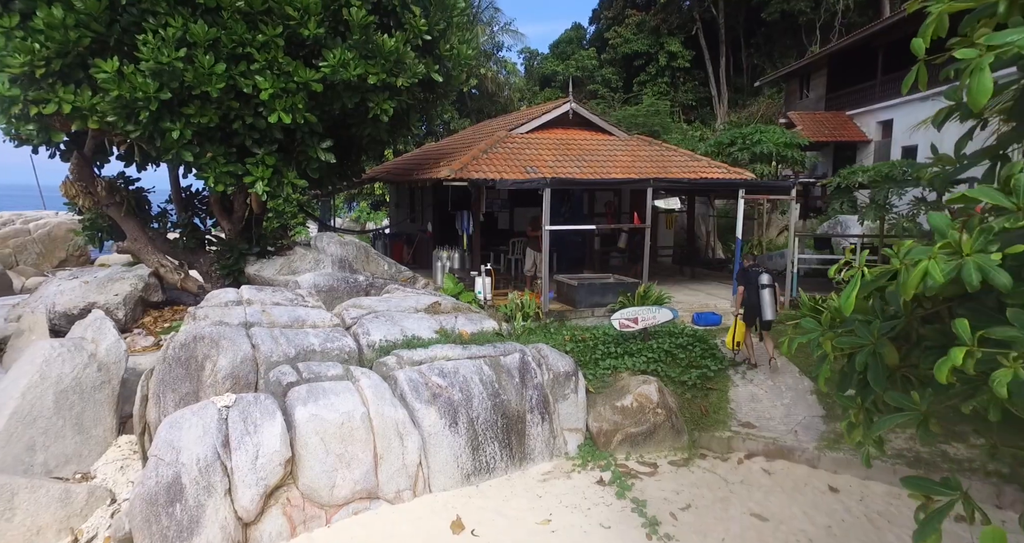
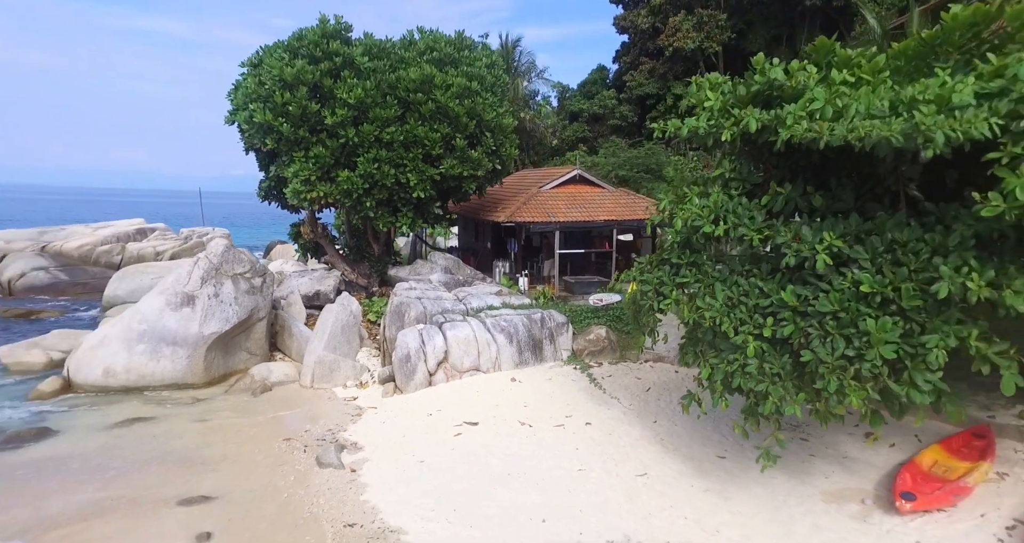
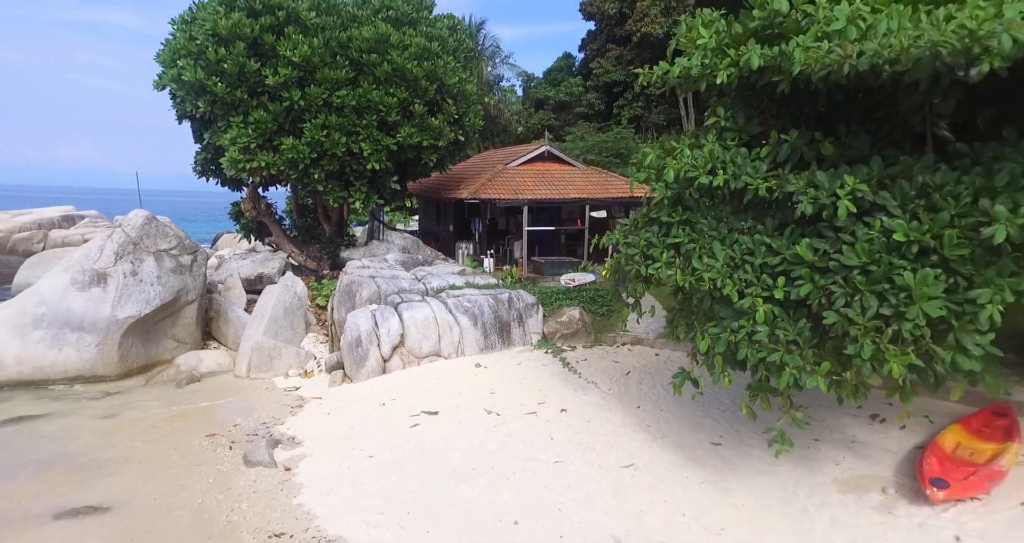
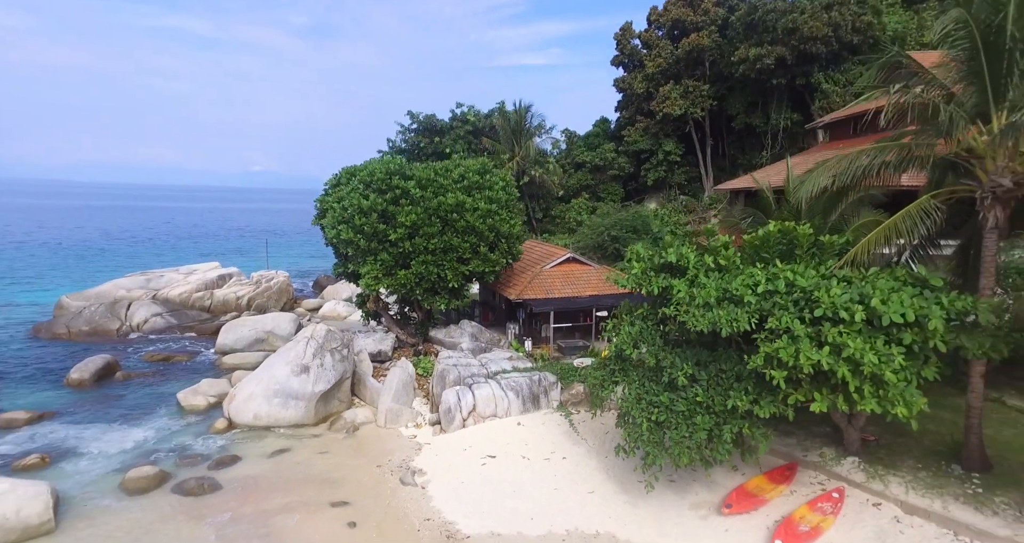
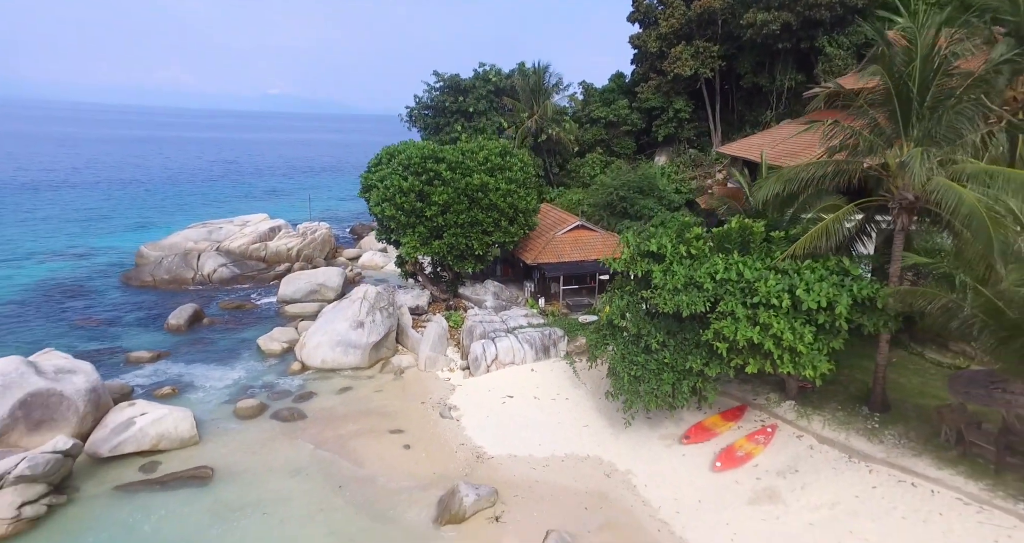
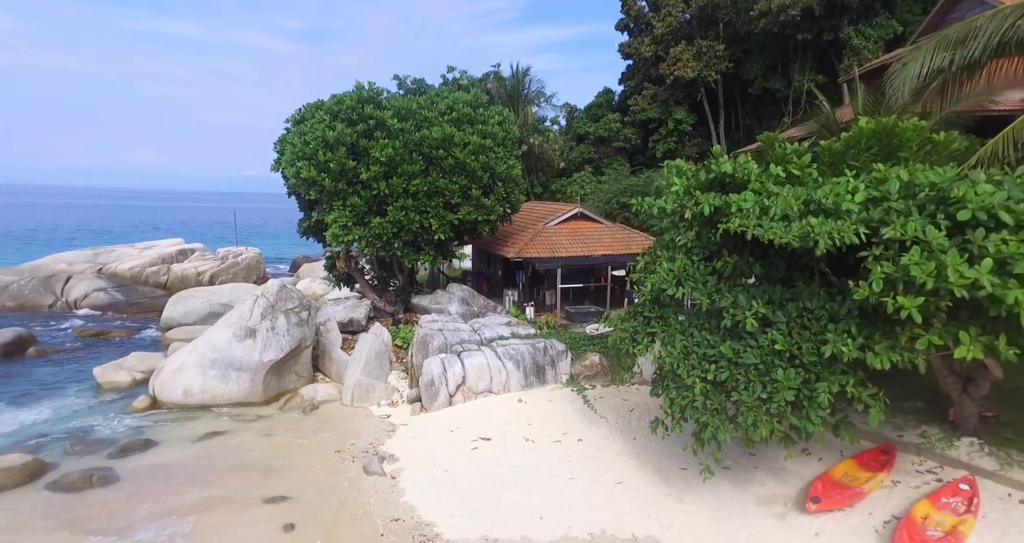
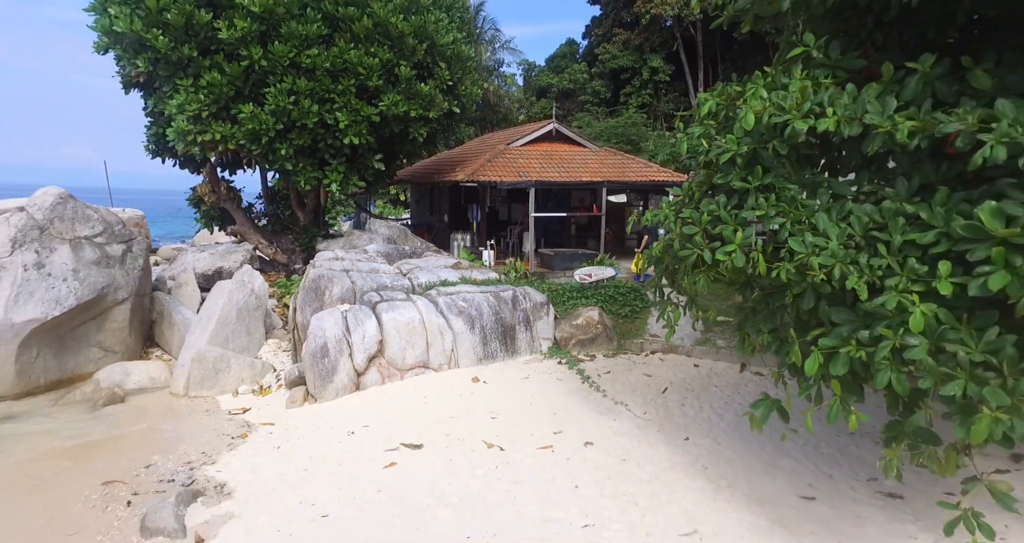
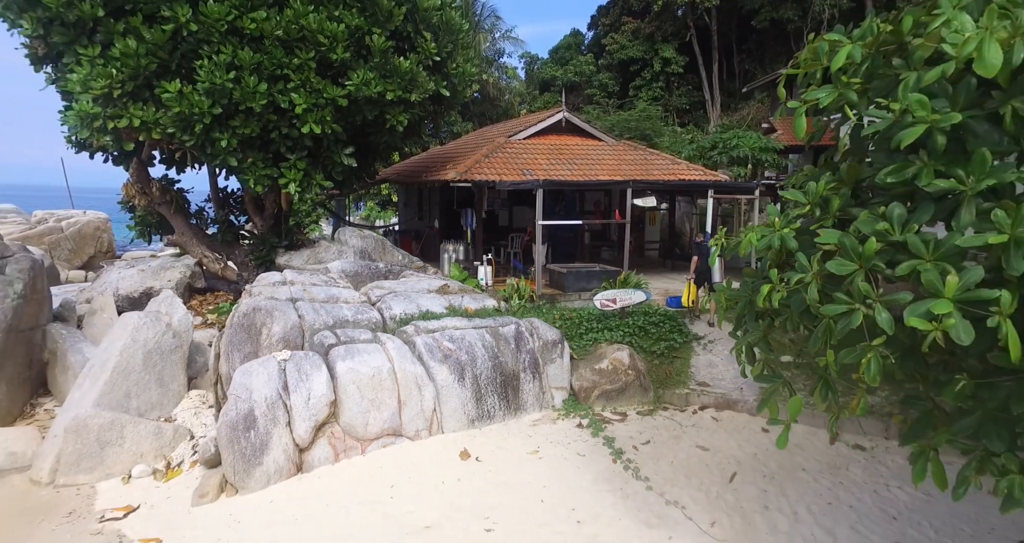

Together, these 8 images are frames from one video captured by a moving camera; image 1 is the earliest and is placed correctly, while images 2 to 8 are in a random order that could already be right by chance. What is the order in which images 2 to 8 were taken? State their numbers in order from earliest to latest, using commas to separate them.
8, 7, 3, 2, 6, 4, 5
